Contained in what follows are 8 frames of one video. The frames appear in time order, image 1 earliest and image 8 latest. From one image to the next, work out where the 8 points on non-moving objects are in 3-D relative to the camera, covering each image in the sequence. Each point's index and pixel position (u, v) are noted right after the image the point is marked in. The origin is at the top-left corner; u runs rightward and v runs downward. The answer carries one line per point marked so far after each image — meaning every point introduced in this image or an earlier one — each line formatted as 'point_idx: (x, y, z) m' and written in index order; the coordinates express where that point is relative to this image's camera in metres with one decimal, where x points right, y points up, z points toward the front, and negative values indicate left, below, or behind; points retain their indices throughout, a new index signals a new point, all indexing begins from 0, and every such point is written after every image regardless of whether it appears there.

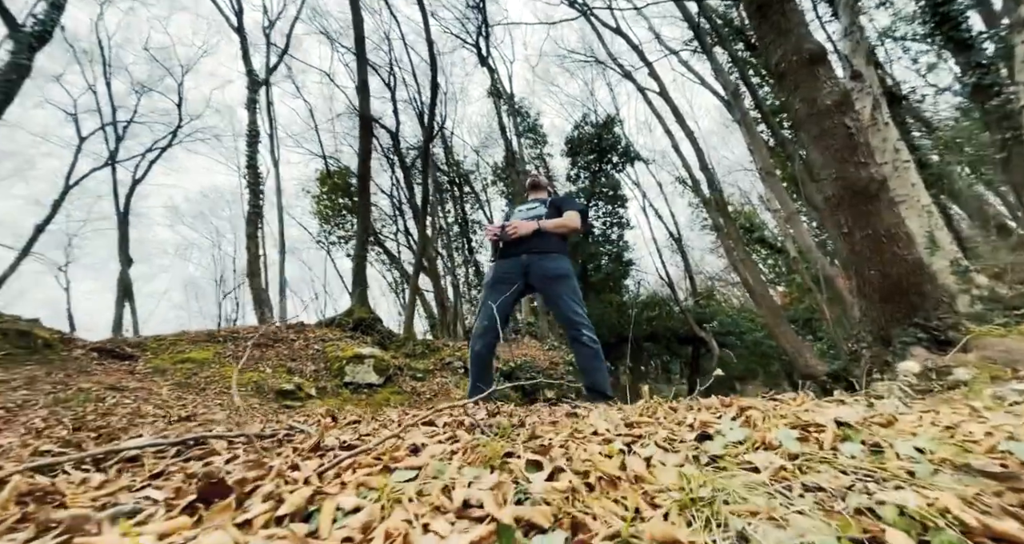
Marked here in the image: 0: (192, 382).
0: (-3.2, -1.1, +4.5) m
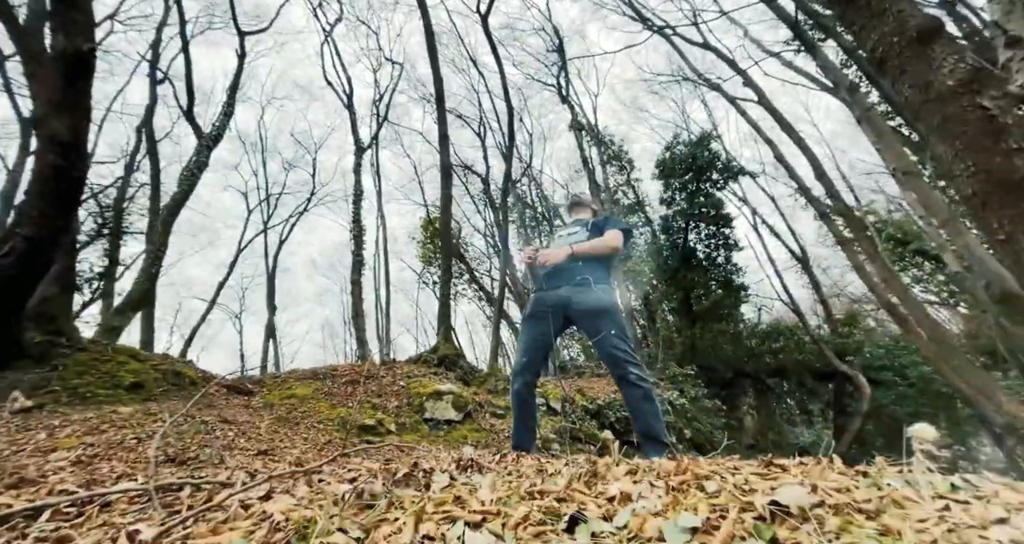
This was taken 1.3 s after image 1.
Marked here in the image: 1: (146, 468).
0: (-2.5, -1.6, +5.0) m
1: (-1.9, -1.0, +2.2) m
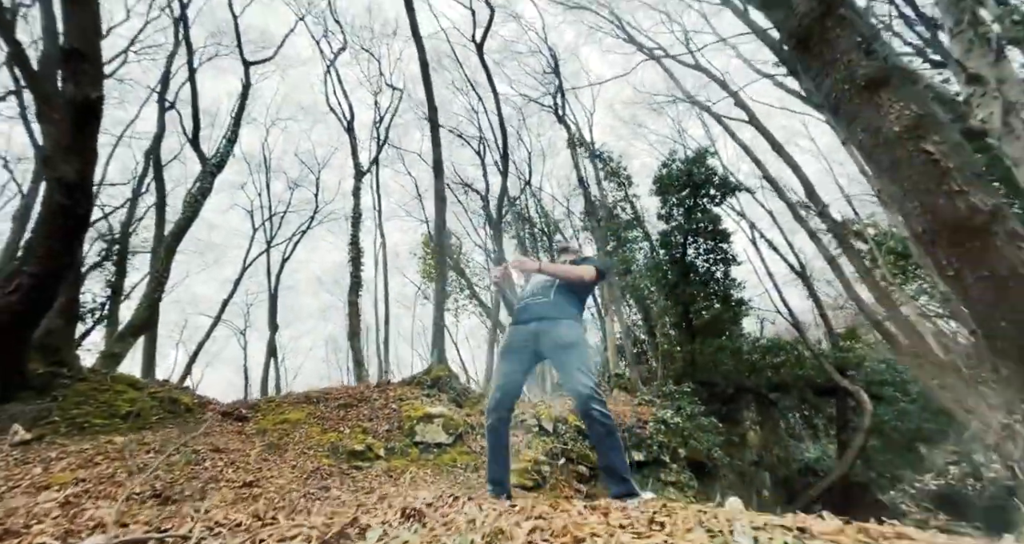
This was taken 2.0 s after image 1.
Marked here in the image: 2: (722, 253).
0: (-2.7, -1.9, +5.2) m
1: (-2.1, -1.3, +2.4) m
2: (+8.4, +0.8, +18.2) m
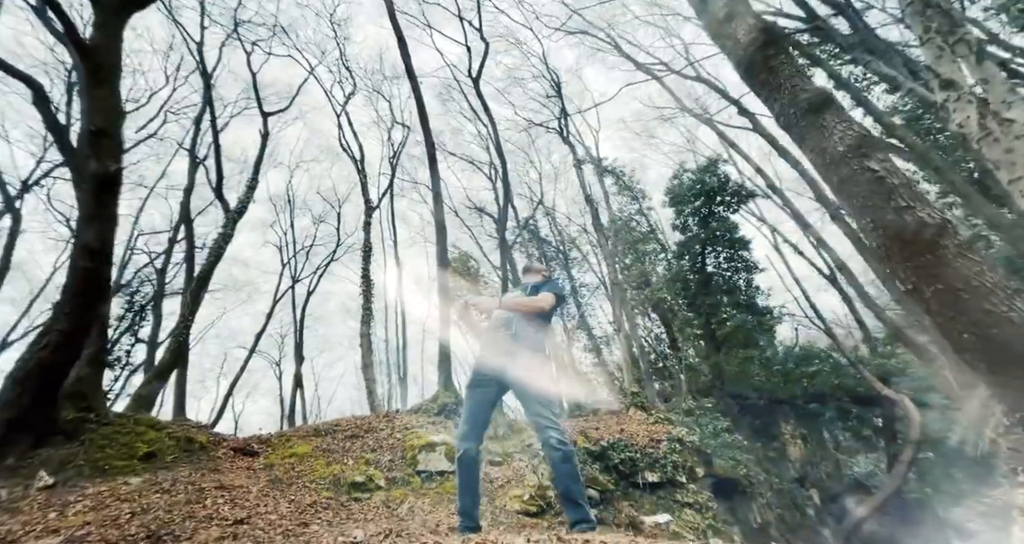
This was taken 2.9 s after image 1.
0: (-2.8, -2.5, +5.5) m
1: (-2.4, -1.7, +2.7) m
2: (+9.1, +0.5, +17.7) m
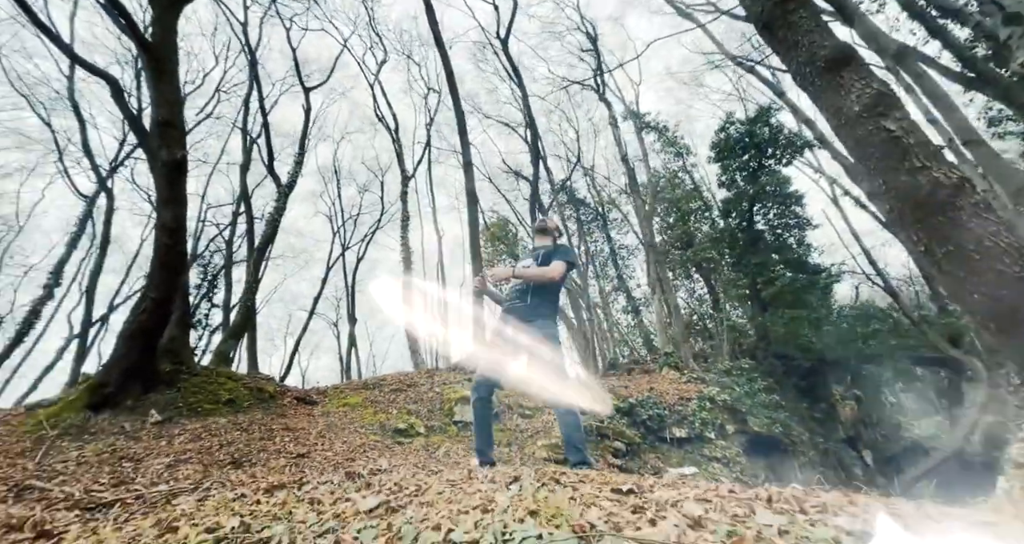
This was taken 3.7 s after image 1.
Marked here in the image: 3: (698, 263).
0: (-2.4, -2.1, +6.3) m
1: (-2.4, -1.5, +3.4) m
2: (+10.6, +2.1, +16.9) m
3: (+8.1, +0.4, +19.8) m
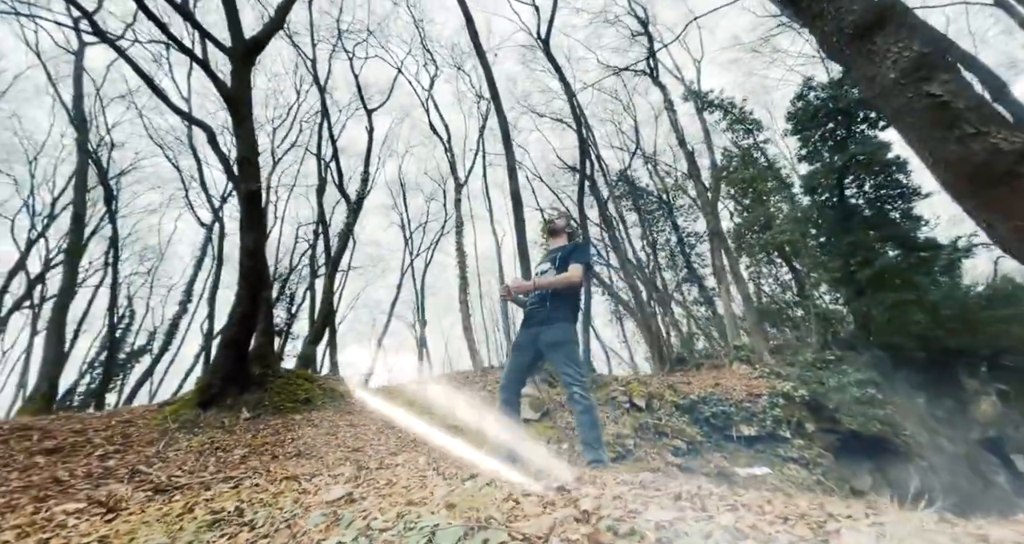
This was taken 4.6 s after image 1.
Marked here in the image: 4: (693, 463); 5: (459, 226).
0: (-1.7, -2.2, +6.9) m
1: (-2.3, -1.7, +4.0) m
2: (+12.7, +2.8, +15.0) m
3: (+10.9, +1.0, +18.2) m
4: (+3.0, -3.1, +7.4) m
5: (-1.4, +1.3, +12.6) m
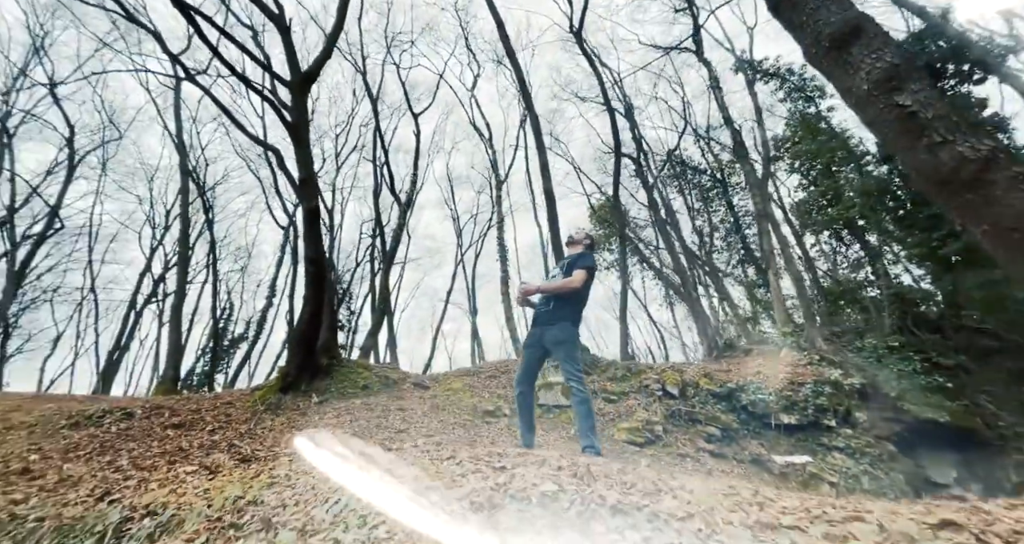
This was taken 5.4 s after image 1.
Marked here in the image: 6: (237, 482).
0: (-1.2, -2.3, +7.7) m
1: (-2.1, -1.9, +4.9) m
2: (+14.1, +3.5, +13.5) m
3: (+12.8, +1.9, +17.0) m
4: (+3.6, -3.0, +7.6) m
5: (-0.1, +1.5, +13.2) m
6: (-2.1, -1.6, +3.3) m
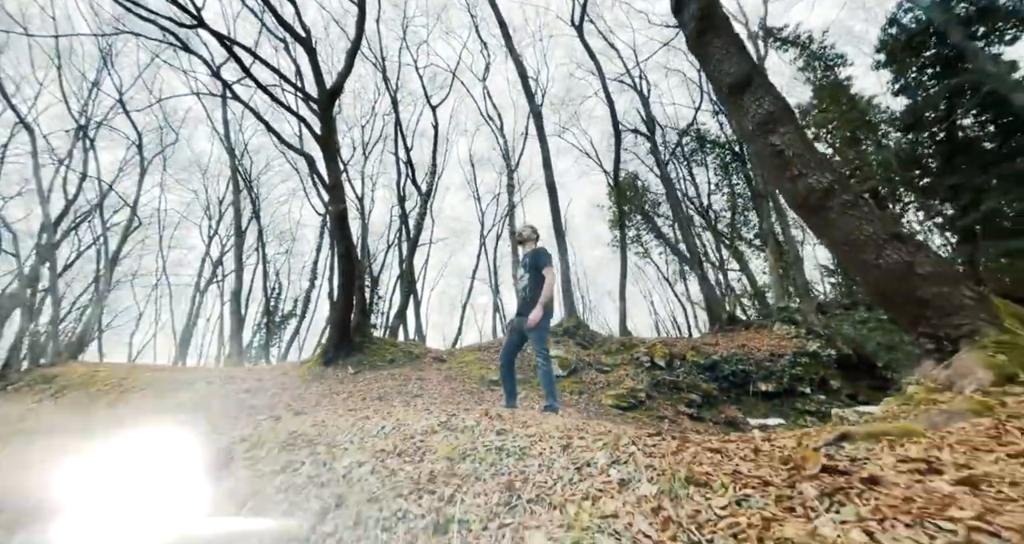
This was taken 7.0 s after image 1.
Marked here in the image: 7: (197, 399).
0: (-1.1, -2.1, +9.1) m
1: (-2.3, -1.9, +6.4) m
2: (+14.4, +4.4, +13.3) m
3: (+13.4, +2.9, +17.0) m
4: (+3.7, -2.7, +8.6) m
5: (+0.3, +2.0, +14.2) m
6: (-2.4, -1.7, +4.7) m
7: (-5.6, -2.3, +8.0) m
